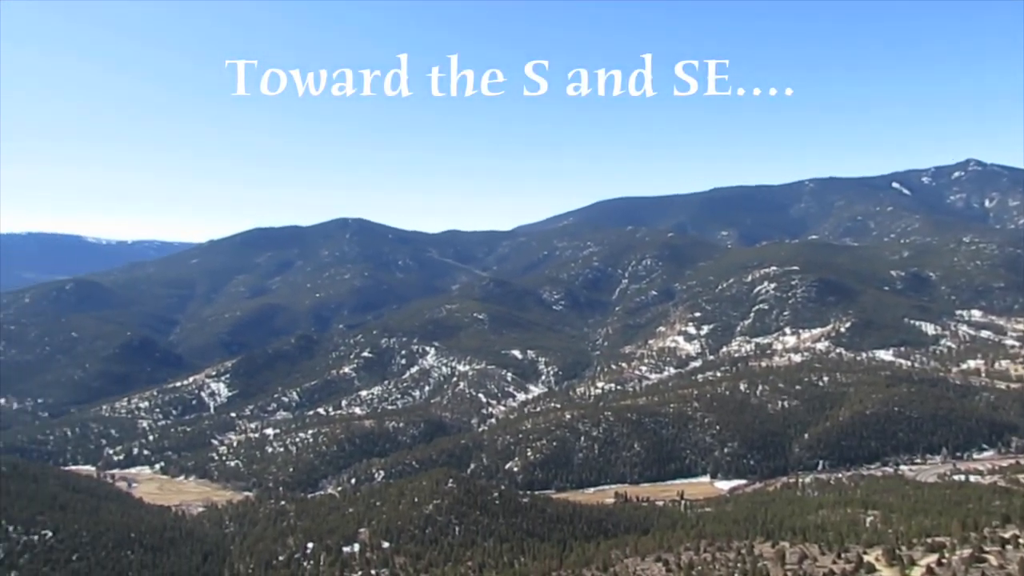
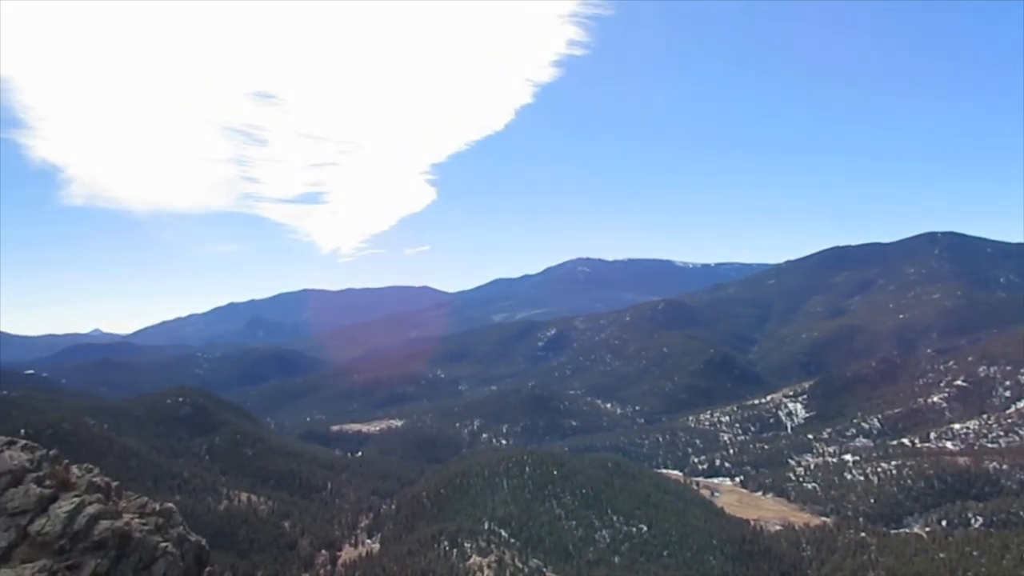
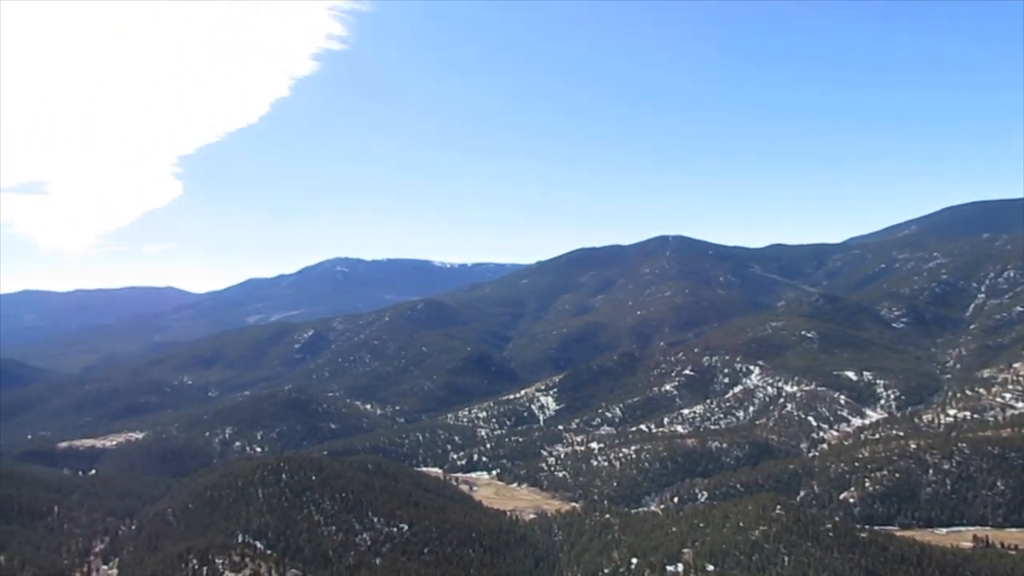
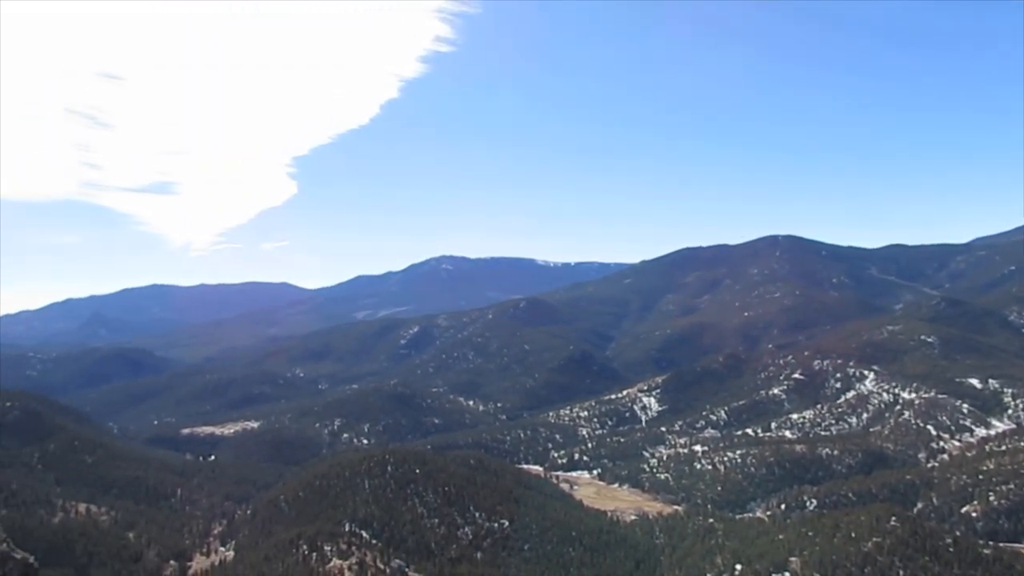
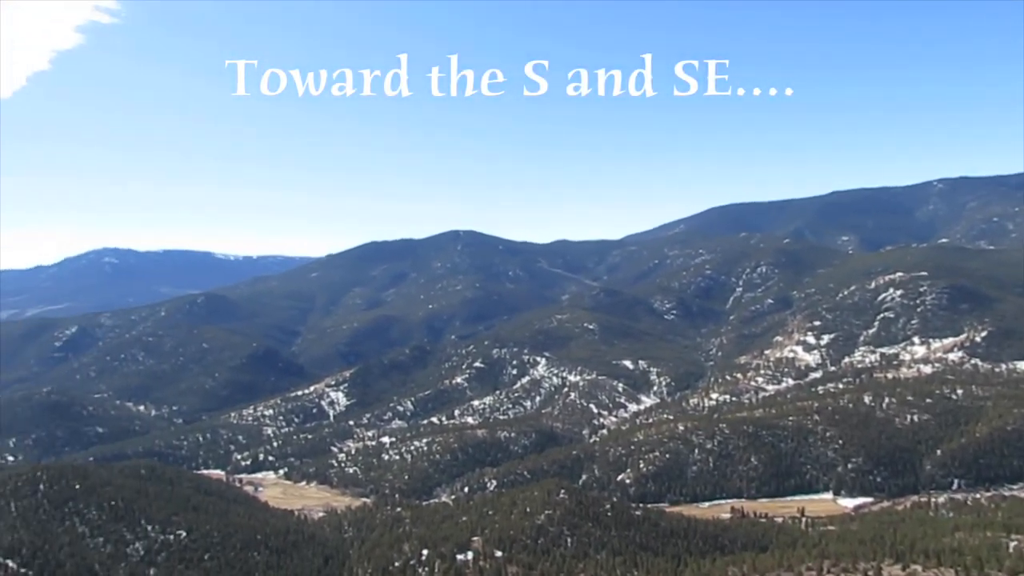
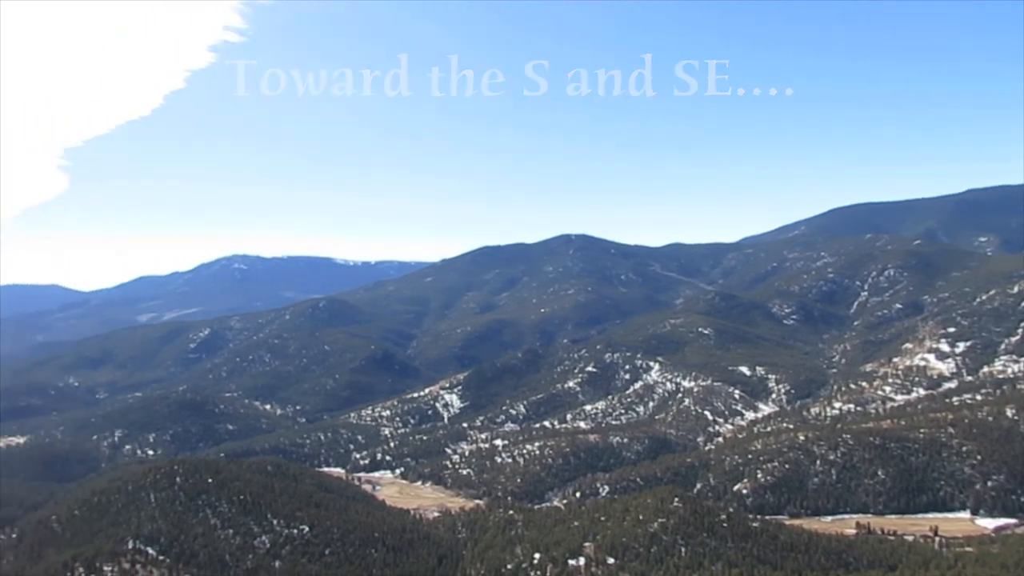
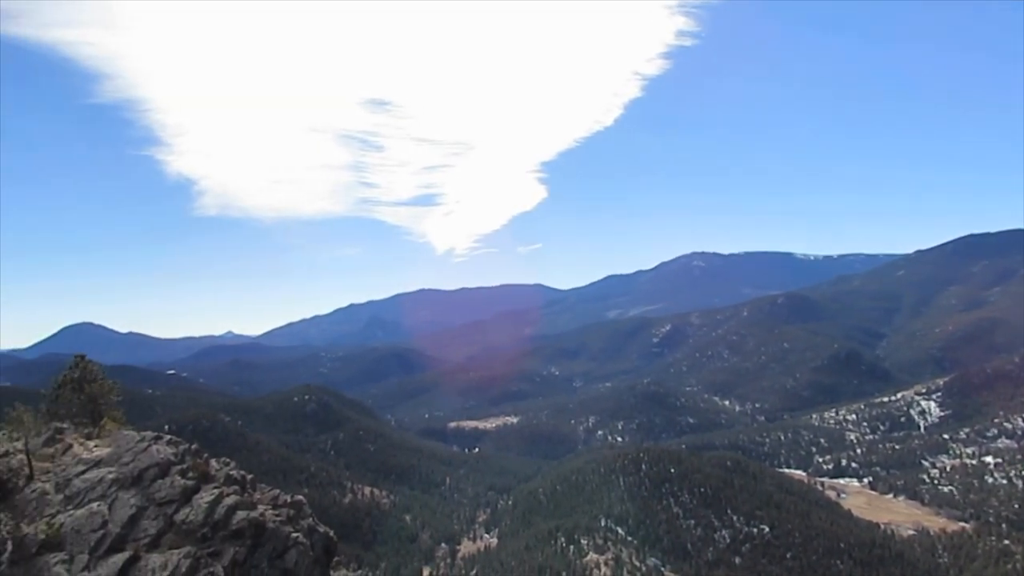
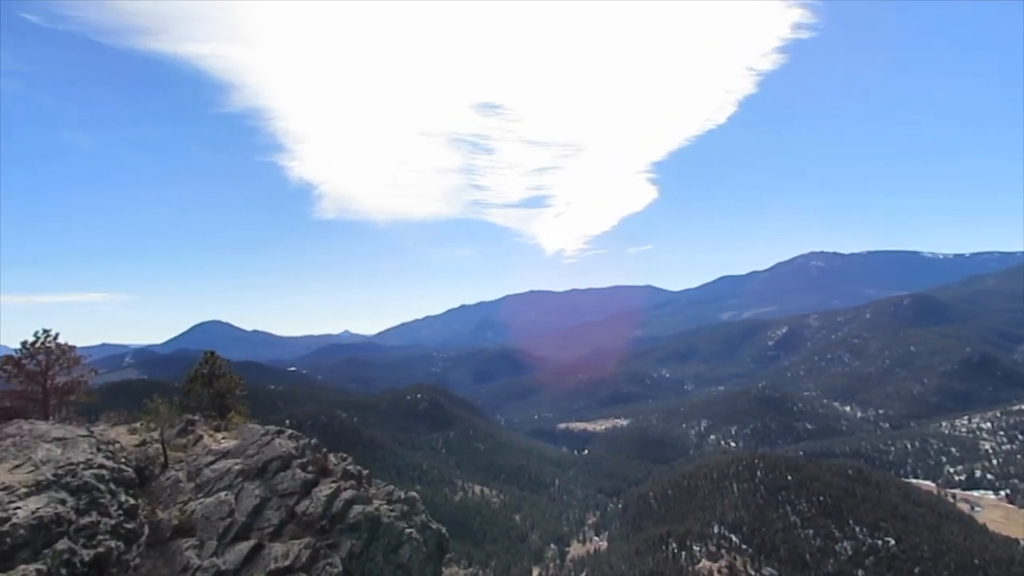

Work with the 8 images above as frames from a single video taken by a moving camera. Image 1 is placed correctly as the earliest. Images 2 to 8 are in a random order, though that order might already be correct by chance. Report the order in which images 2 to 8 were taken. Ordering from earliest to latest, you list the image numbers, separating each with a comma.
5, 6, 3, 4, 2, 7, 8
